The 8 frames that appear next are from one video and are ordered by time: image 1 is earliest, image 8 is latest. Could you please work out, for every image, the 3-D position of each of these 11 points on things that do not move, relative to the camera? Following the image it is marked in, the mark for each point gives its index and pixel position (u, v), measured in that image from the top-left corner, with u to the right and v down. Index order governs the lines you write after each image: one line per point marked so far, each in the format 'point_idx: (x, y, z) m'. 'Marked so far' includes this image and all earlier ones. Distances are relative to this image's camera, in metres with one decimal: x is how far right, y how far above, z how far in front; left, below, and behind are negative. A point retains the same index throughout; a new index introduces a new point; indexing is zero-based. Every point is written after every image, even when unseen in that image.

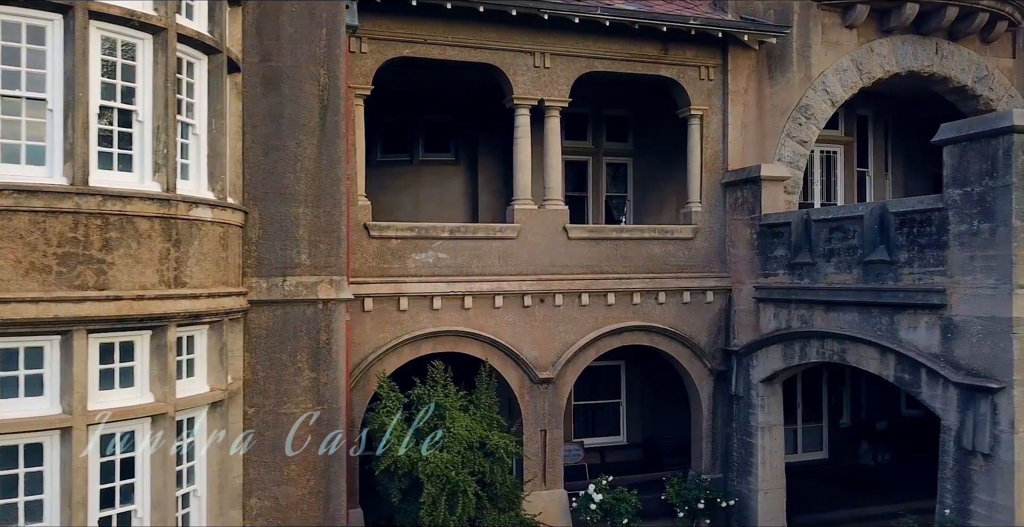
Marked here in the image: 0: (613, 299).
0: (+1.5, -0.5, +11.4) m
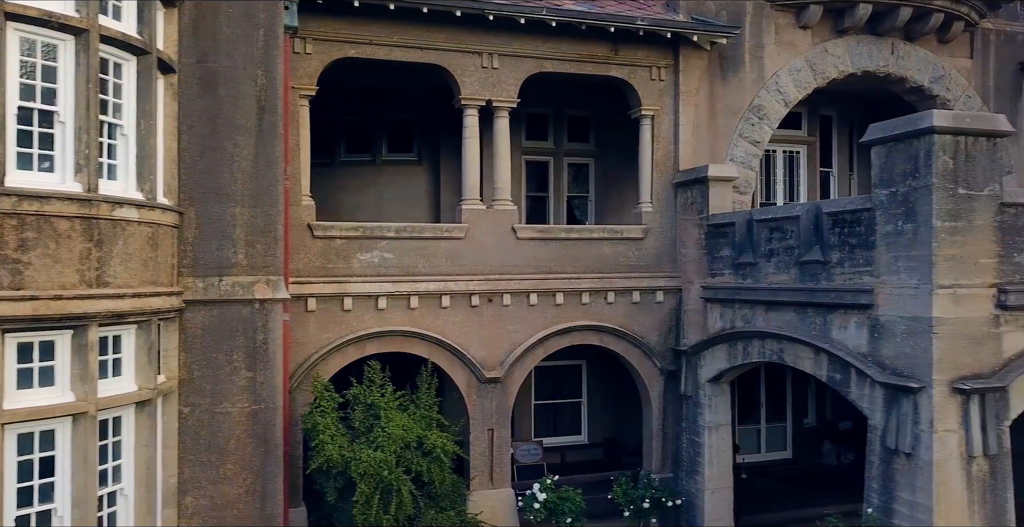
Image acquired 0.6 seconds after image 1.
0: (+0.7, -0.5, +11.5) m
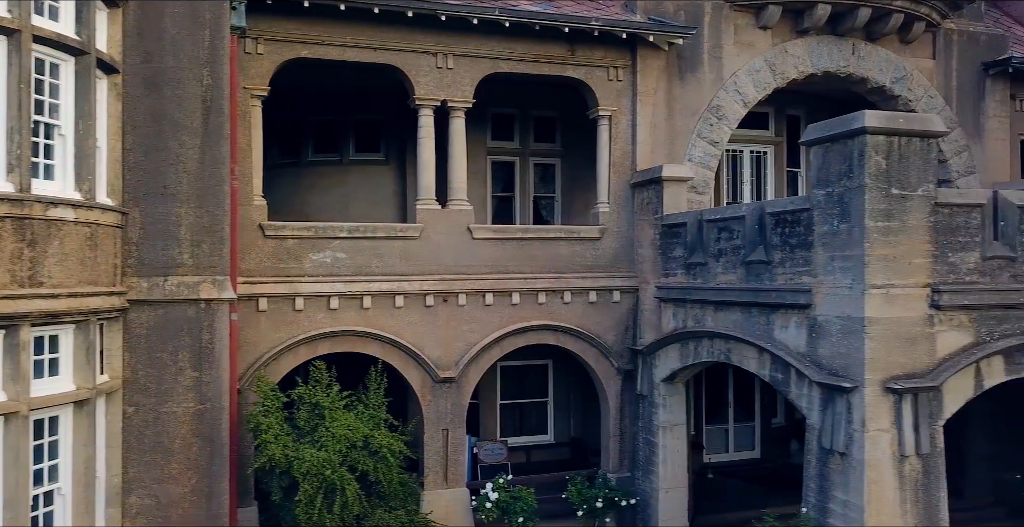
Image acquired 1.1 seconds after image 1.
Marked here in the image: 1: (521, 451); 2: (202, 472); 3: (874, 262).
0: (+0.1, -0.5, +11.5) m
1: (+0.2, -3.4, +14.8) m
2: (-3.6, -2.4, +9.3) m
3: (+3.4, 0.0, +7.6) m
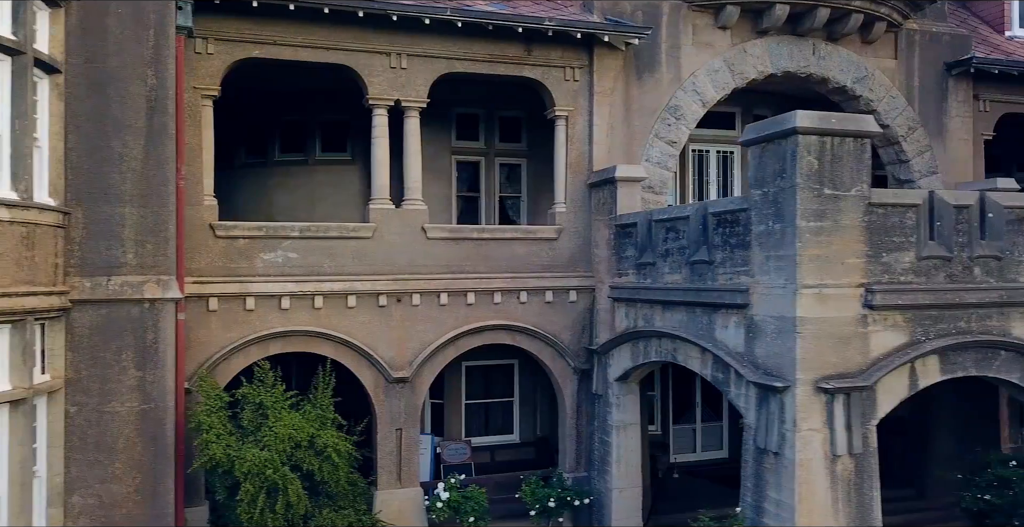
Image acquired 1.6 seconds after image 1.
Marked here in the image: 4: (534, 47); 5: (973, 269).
0: (-0.5, -0.5, +11.5) m
1: (-0.5, -3.4, +14.8) m
2: (-4.2, -2.4, +9.3) m
3: (+2.8, 0.0, +7.7) m
4: (+0.3, +3.2, +11.8) m
5: (+4.8, -0.1, +8.3) m
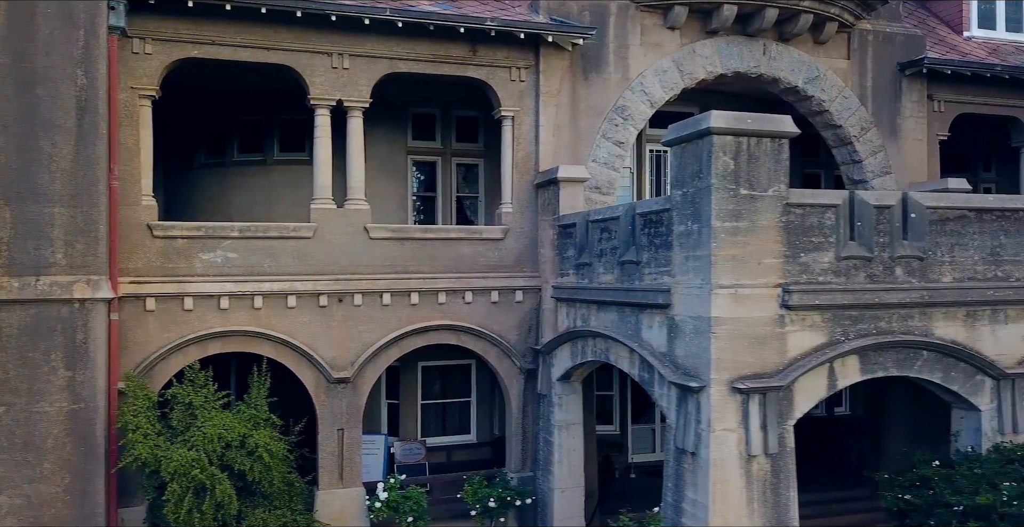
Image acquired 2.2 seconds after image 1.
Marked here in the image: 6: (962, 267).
0: (-1.4, -0.5, +11.5) m
1: (-1.3, -3.4, +14.8) m
2: (-5.0, -2.4, +9.3) m
3: (+2.0, 0.0, +7.7) m
4: (-0.5, +3.2, +11.8) m
5: (+4.0, -0.1, +8.3) m
6: (+4.8, 0.0, +8.6) m
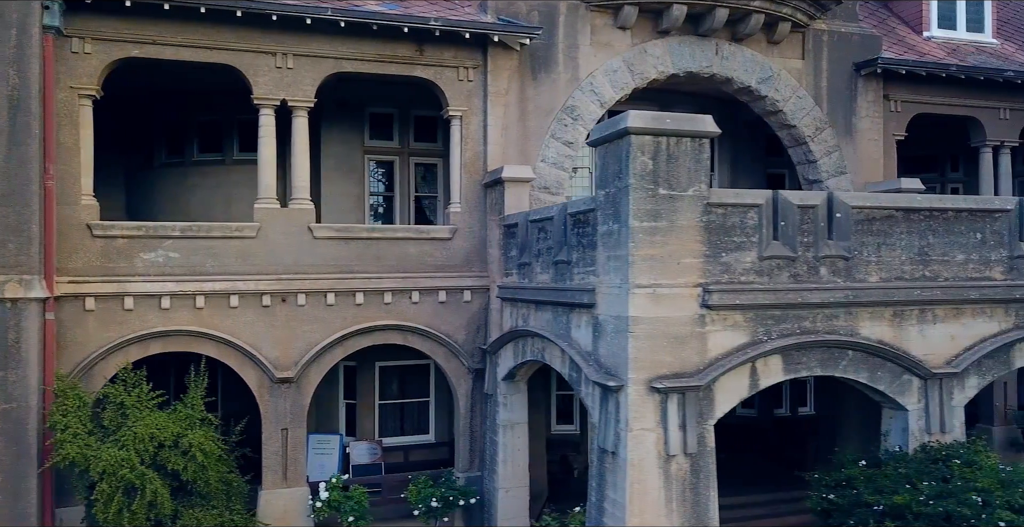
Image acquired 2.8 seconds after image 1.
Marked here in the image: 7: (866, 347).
0: (-2.1, -0.5, +11.5) m
1: (-2.1, -3.4, +14.8) m
2: (-5.8, -2.4, +9.3) m
3: (+1.2, 0.0, +7.7) m
4: (-1.3, +3.2, +11.8) m
5: (+3.2, -0.1, +8.3) m
6: (+4.0, 0.0, +8.6) m
7: (+3.7, -0.9, +8.4) m
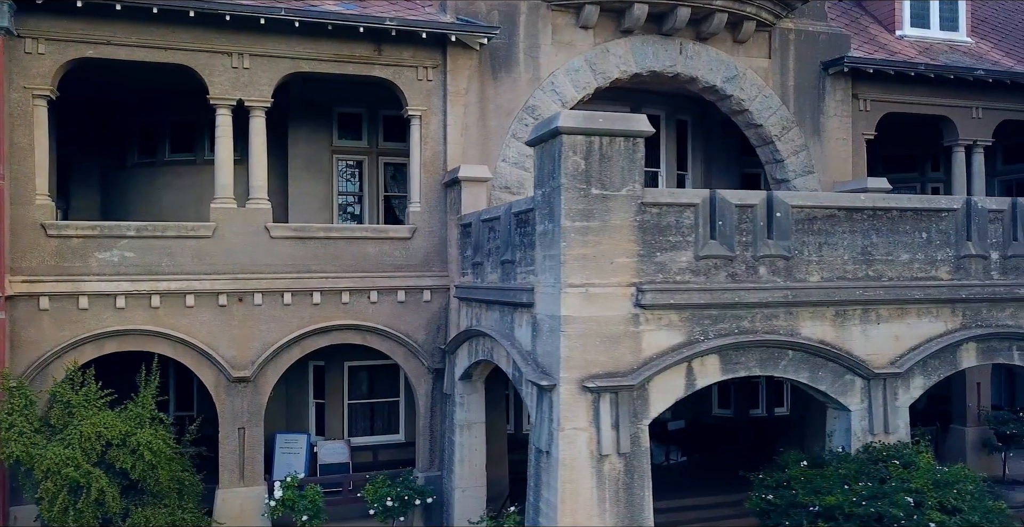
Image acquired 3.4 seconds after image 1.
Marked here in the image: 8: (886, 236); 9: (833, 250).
0: (-2.7, -0.5, +11.5) m
1: (-2.7, -3.4, +14.8) m
2: (-6.4, -2.4, +9.3) m
3: (+0.6, 0.0, +7.7) m
4: (-1.9, +3.2, +11.8) m
5: (+2.5, 0.0, +8.3) m
6: (+3.4, 0.0, +8.6) m
7: (+3.1, -0.9, +8.4) m
8: (+4.1, +0.3, +8.8) m
9: (+3.4, +0.1, +8.6) m
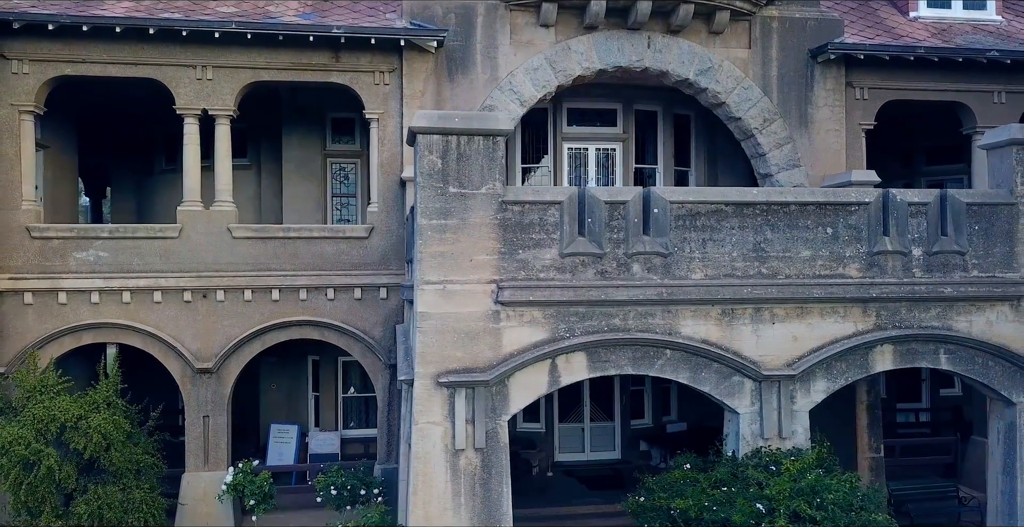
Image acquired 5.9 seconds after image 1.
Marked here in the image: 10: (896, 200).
0: (-3.5, -0.5, +12.2) m
1: (-2.9, -3.4, +15.4) m
2: (-7.5, -2.4, +10.5) m
3: (-0.8, +0.1, +7.8) m
4: (-2.6, +3.2, +12.3) m
5: (+1.2, 0.0, +8.2) m
6: (+2.1, 0.0, +8.3) m
7: (+1.8, -0.8, +8.2) m
8: (+2.8, +0.3, +8.4) m
9: (+2.1, +0.2, +8.3) m
10: (+4.1, +0.7, +8.5) m
